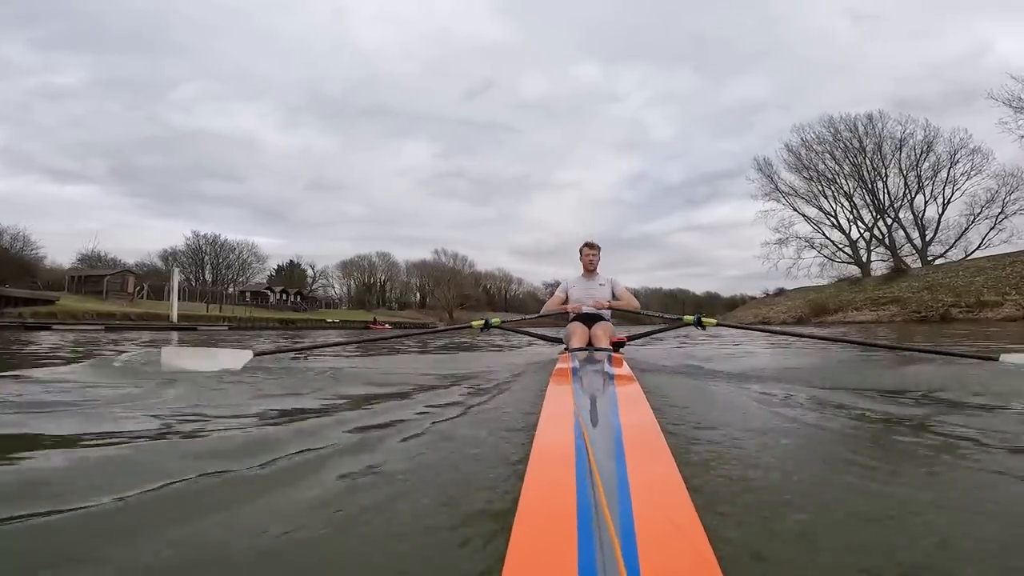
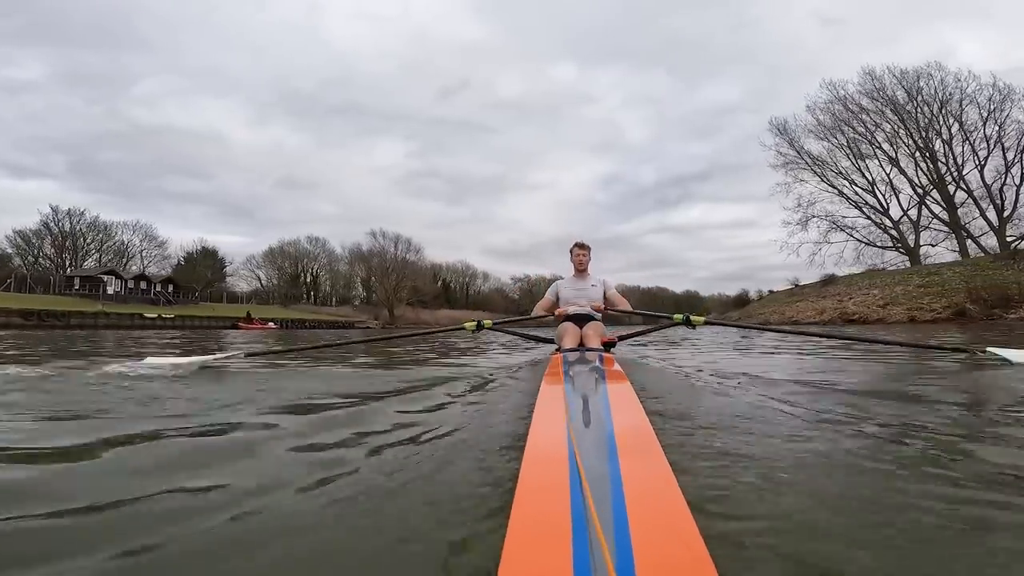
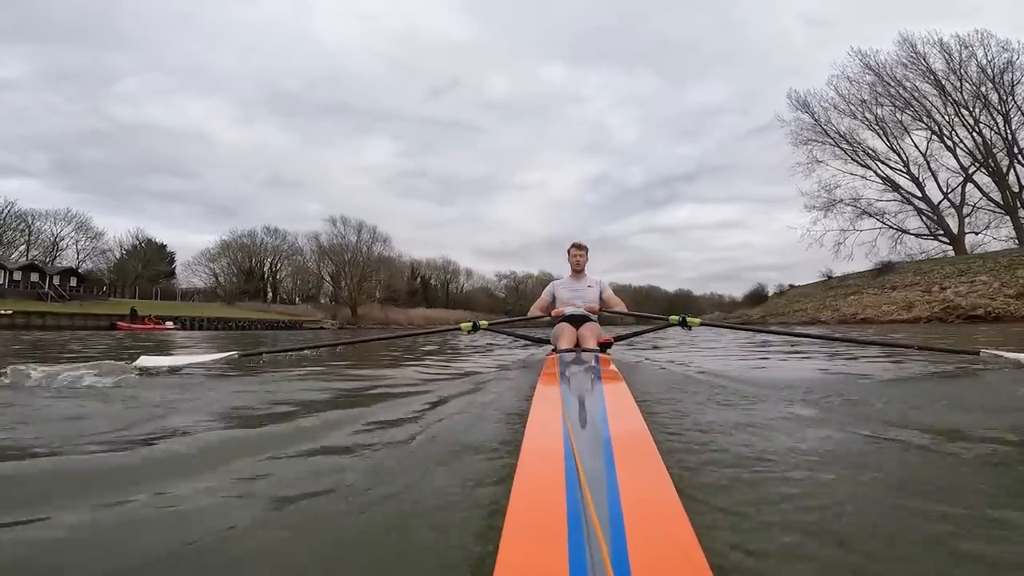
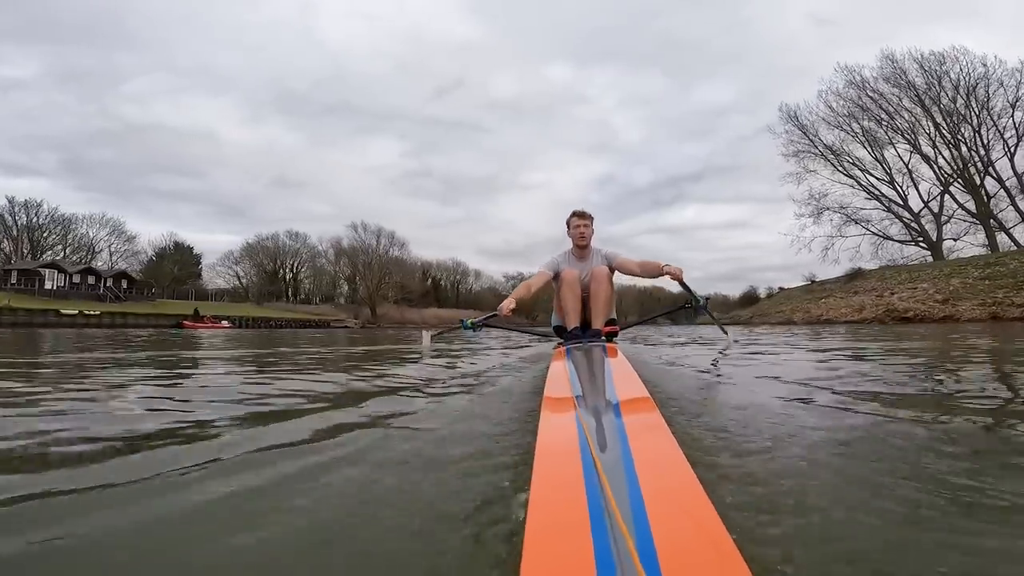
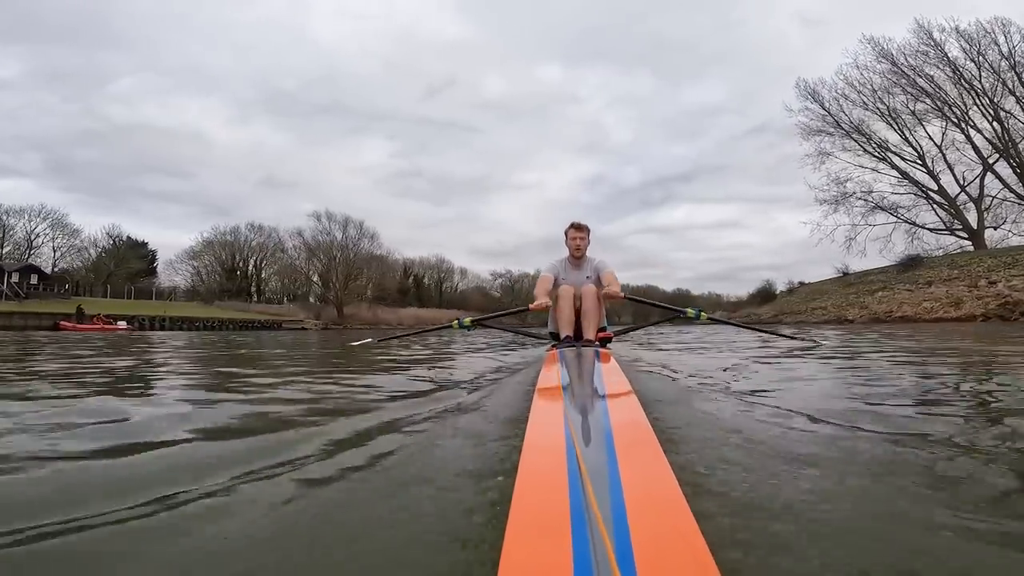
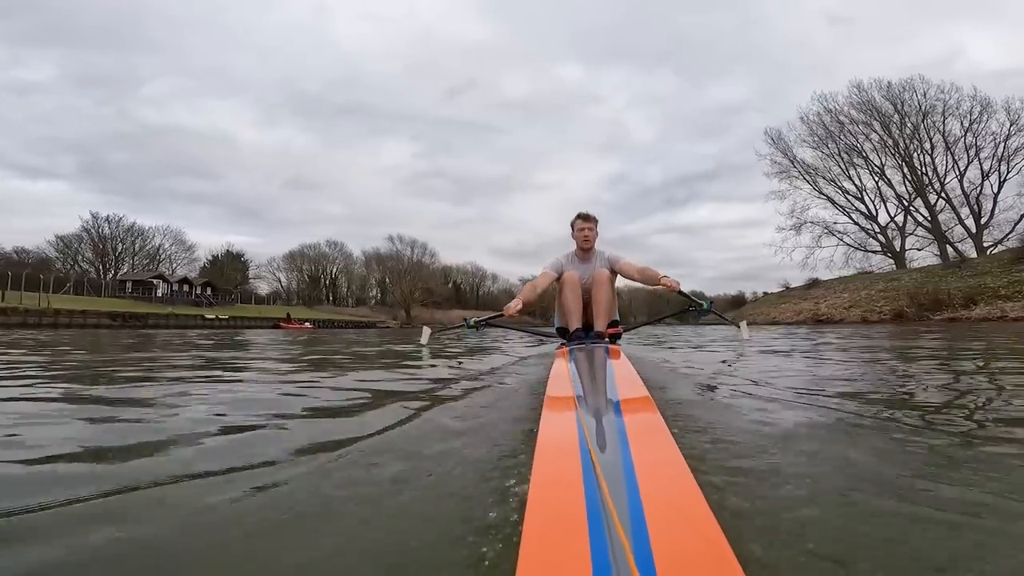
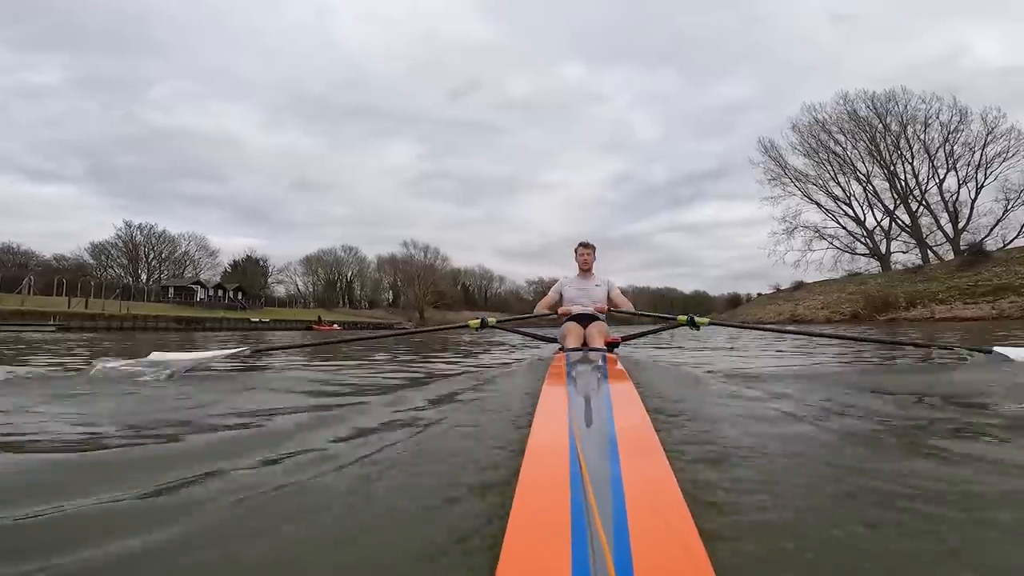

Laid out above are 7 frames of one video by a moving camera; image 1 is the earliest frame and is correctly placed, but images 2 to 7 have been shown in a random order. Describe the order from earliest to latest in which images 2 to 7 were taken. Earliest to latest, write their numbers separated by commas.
7, 6, 2, 4, 3, 5
